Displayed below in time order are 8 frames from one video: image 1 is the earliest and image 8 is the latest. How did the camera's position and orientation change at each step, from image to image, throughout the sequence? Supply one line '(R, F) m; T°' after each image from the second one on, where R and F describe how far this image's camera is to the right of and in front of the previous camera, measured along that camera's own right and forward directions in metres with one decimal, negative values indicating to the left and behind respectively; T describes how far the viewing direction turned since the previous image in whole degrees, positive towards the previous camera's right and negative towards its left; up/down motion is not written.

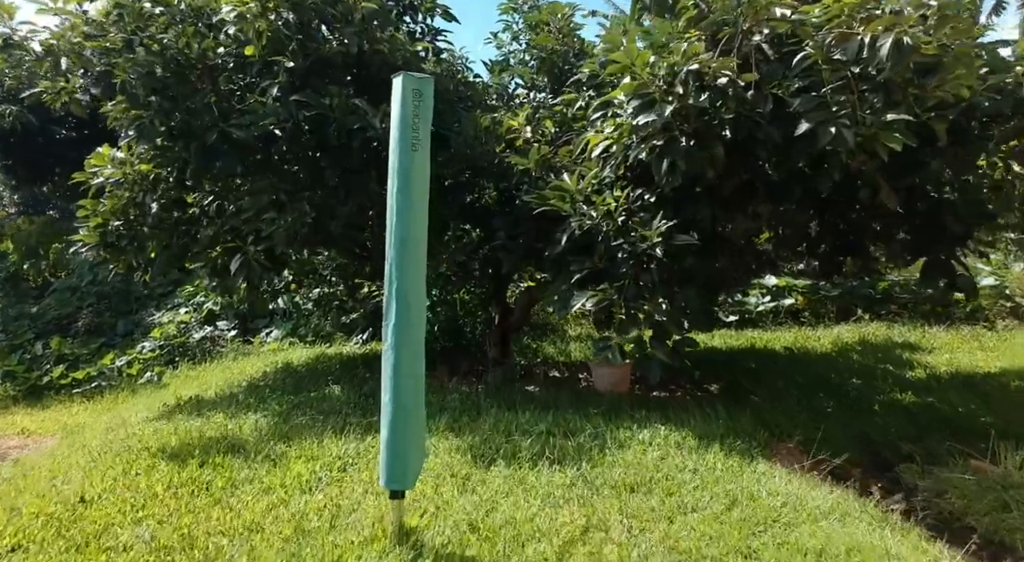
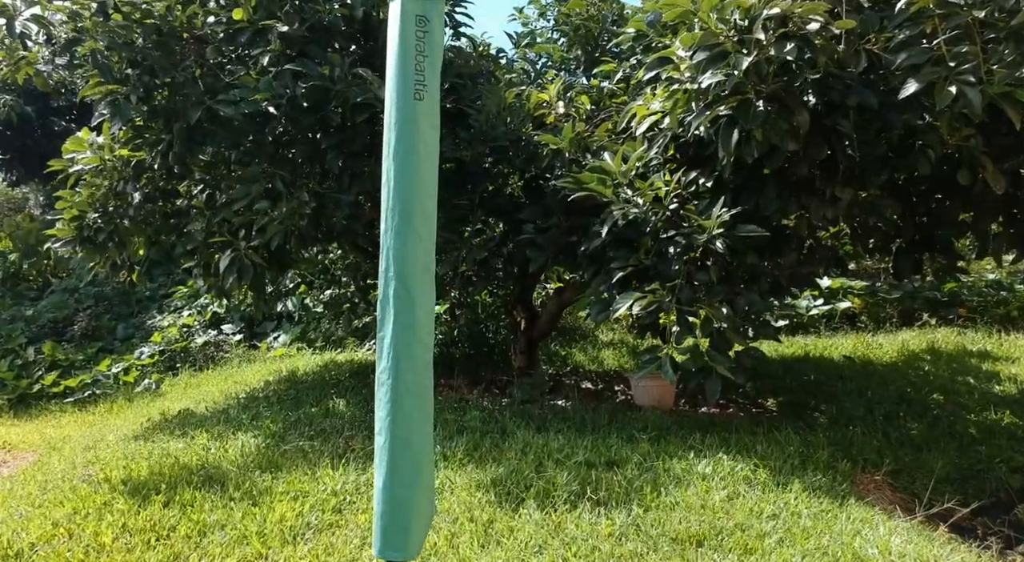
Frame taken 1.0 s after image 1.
(-0.1, +0.6) m; -2°
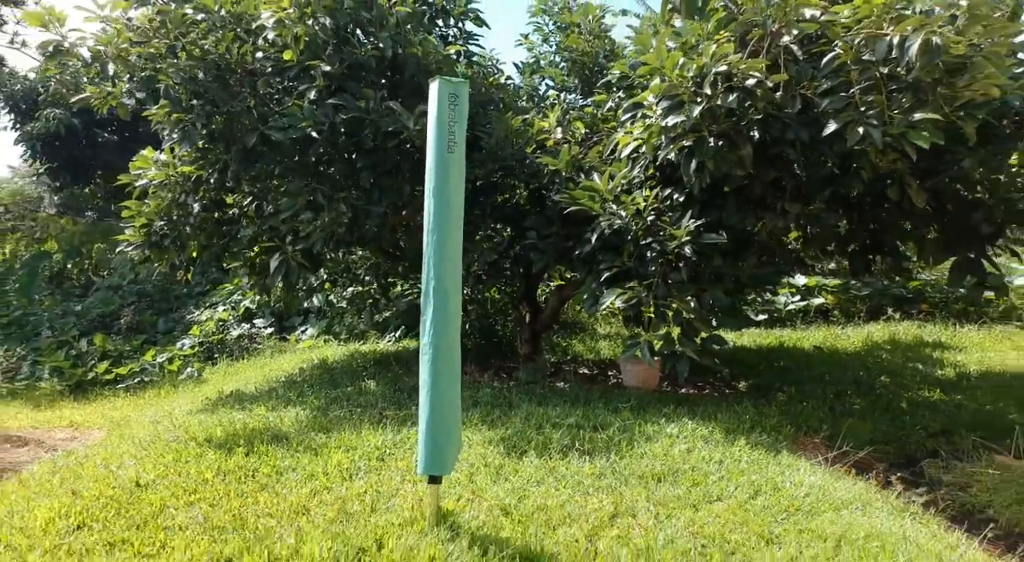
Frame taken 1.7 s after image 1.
(0.0, -0.7) m; -1°
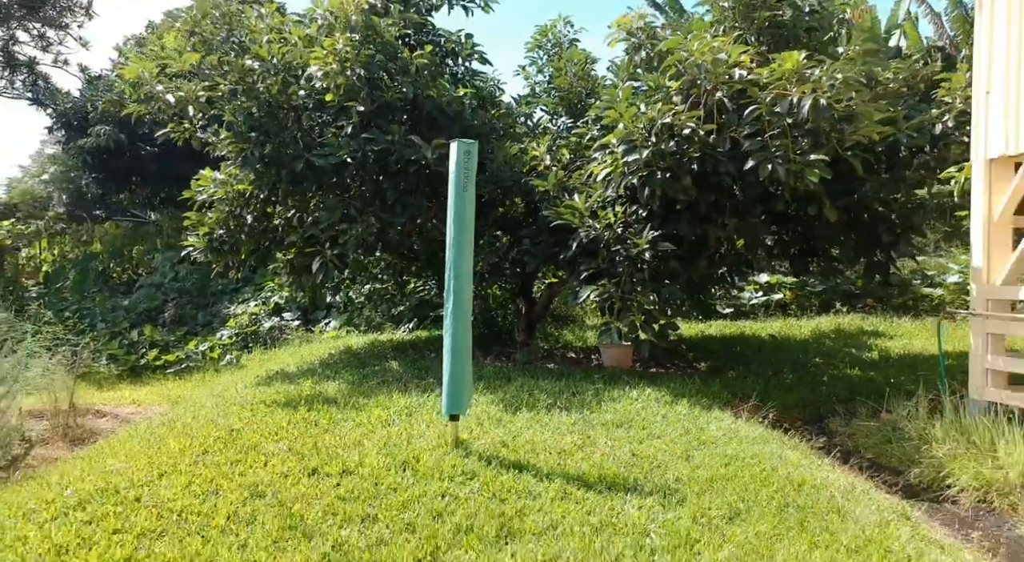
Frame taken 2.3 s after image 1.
(0.0, -1.0) m; 0°
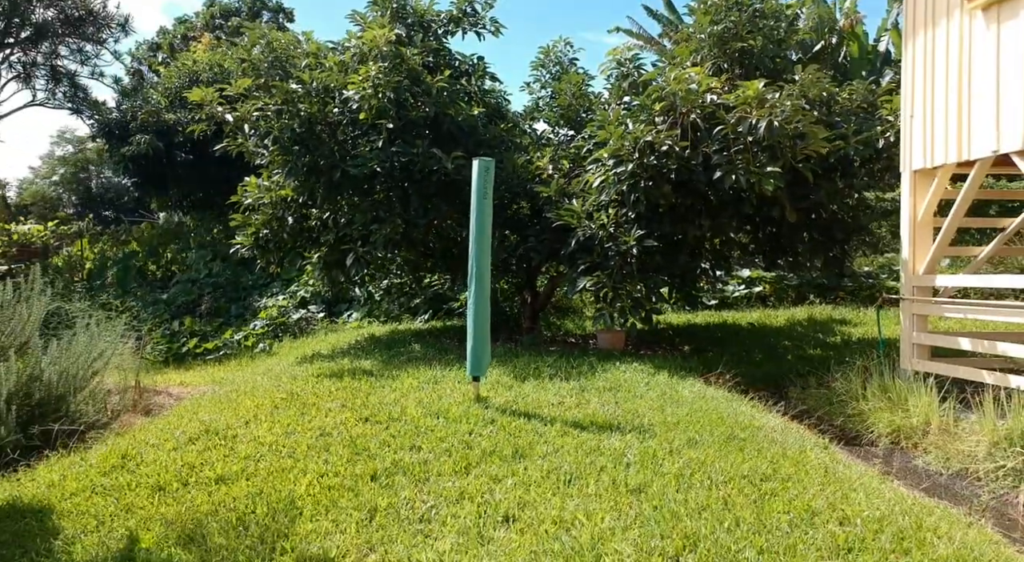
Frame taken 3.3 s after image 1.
(0.0, -0.8) m; 0°
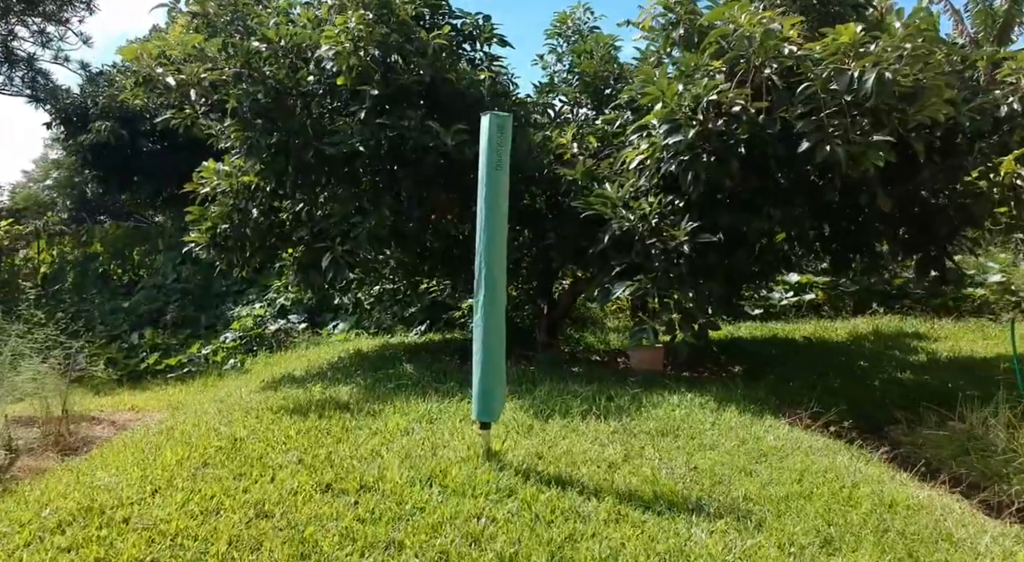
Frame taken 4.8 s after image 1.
(-0.1, +1.2) m; 0°
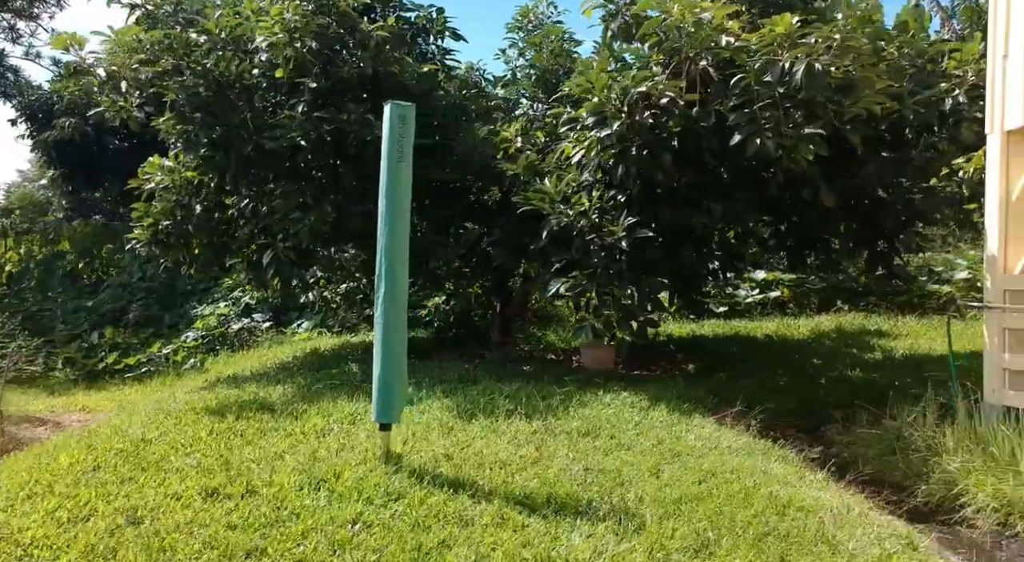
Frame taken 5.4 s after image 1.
(+0.4, +0.1) m; 0°
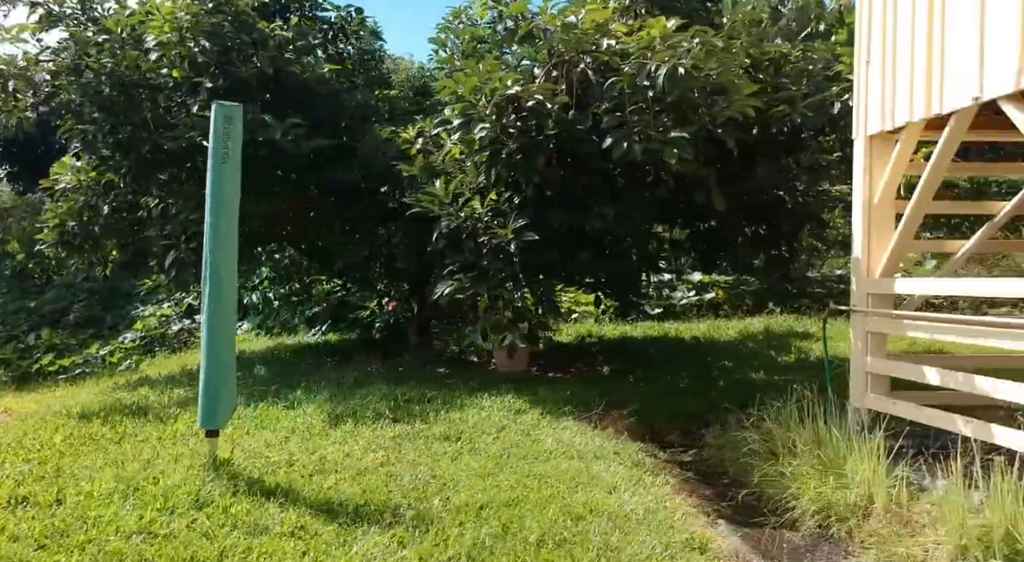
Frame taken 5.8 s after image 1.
(+0.7, 0.0) m; 0°
